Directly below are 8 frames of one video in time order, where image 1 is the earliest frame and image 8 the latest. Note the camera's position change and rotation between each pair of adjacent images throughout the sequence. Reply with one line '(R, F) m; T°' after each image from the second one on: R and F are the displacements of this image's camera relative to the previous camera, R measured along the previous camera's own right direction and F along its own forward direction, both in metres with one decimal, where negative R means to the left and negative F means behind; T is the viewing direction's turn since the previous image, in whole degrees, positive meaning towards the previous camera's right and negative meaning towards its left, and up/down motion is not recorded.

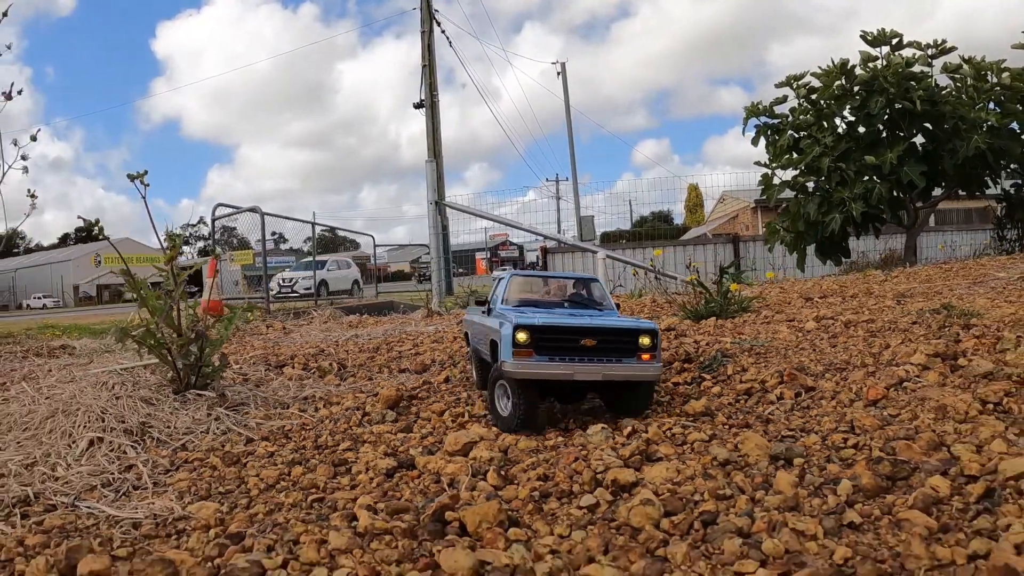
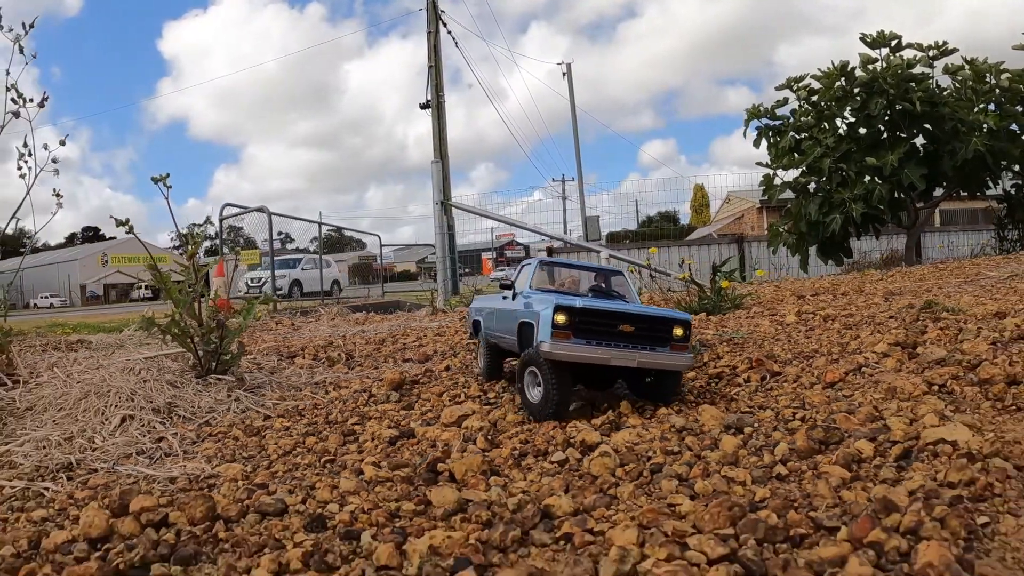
(+0.1, -0.3) m; 0°
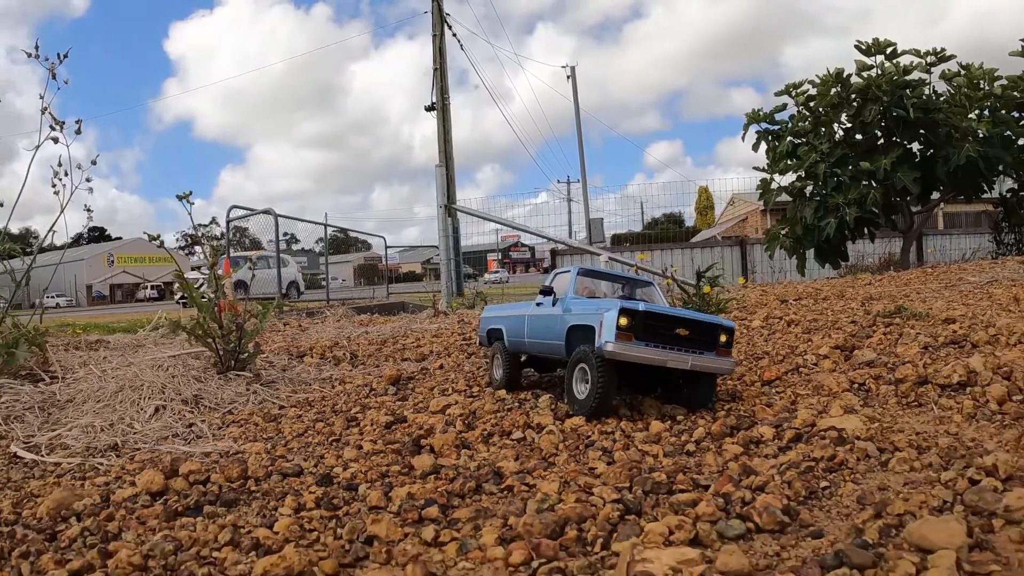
(+0.1, -0.6) m; 0°
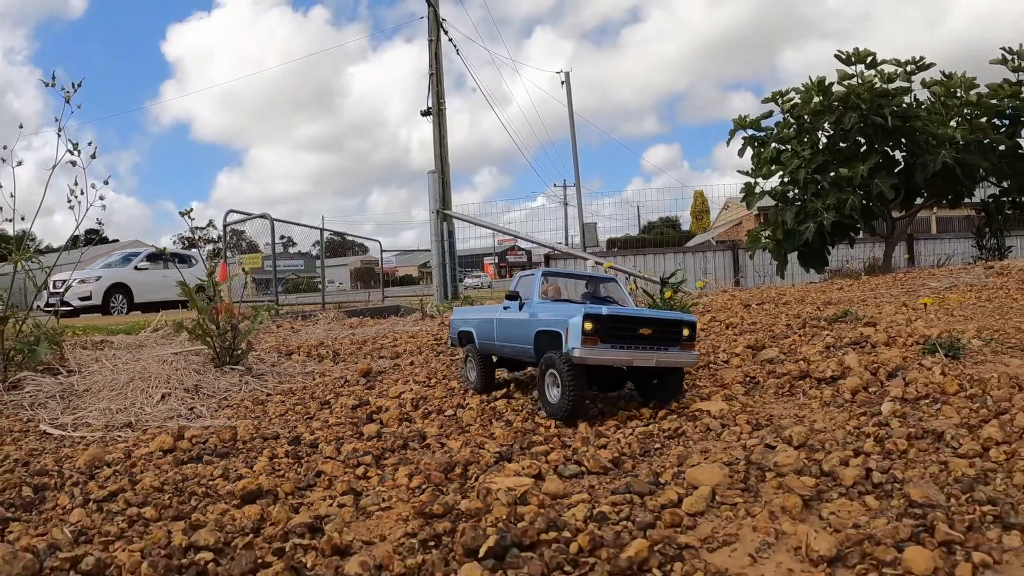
(+0.3, -0.8) m; 0°
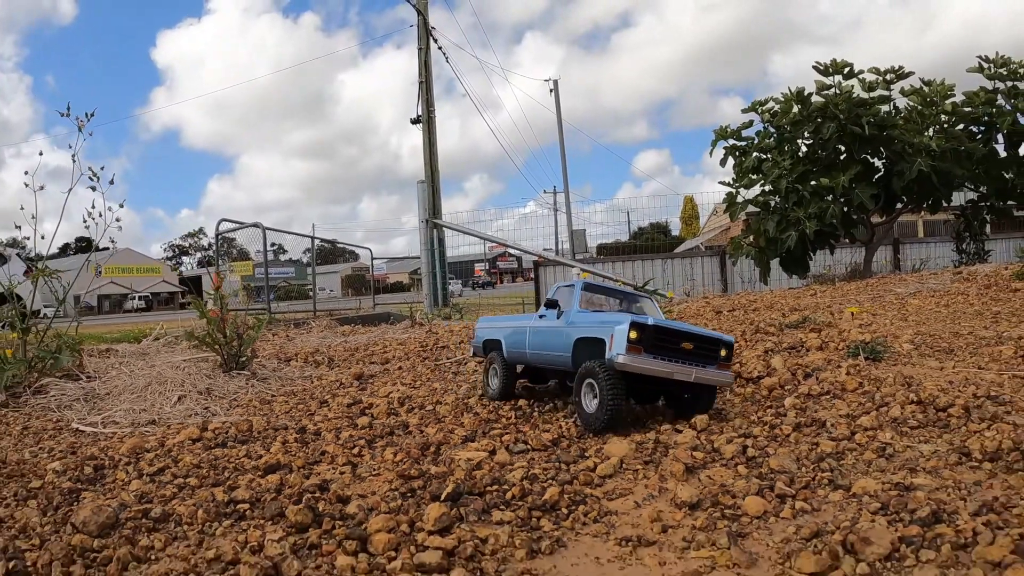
(+0.1, -0.7) m; +1°
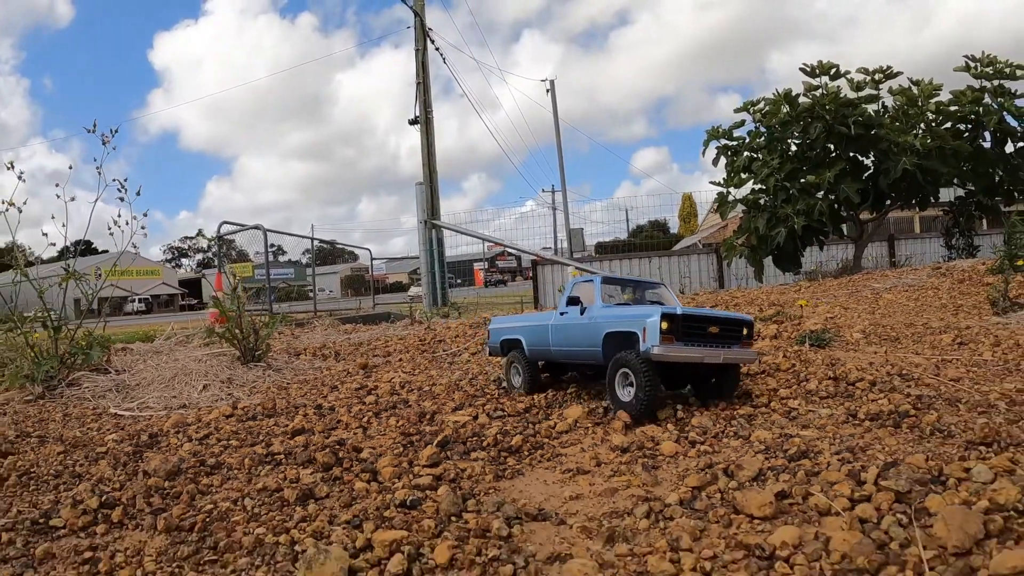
(+0.1, -0.7) m; 0°
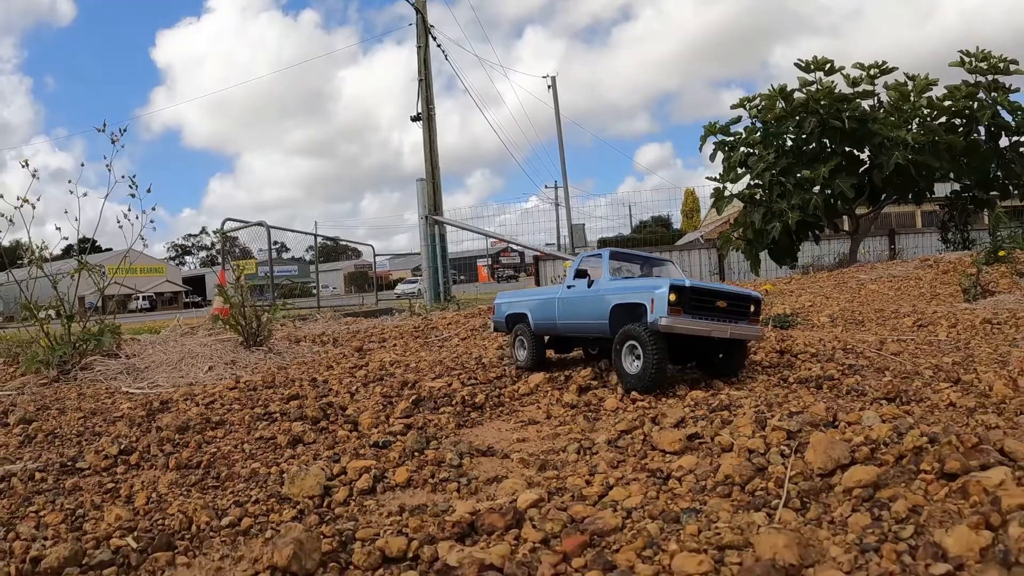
(+0.2, -0.5) m; 0°
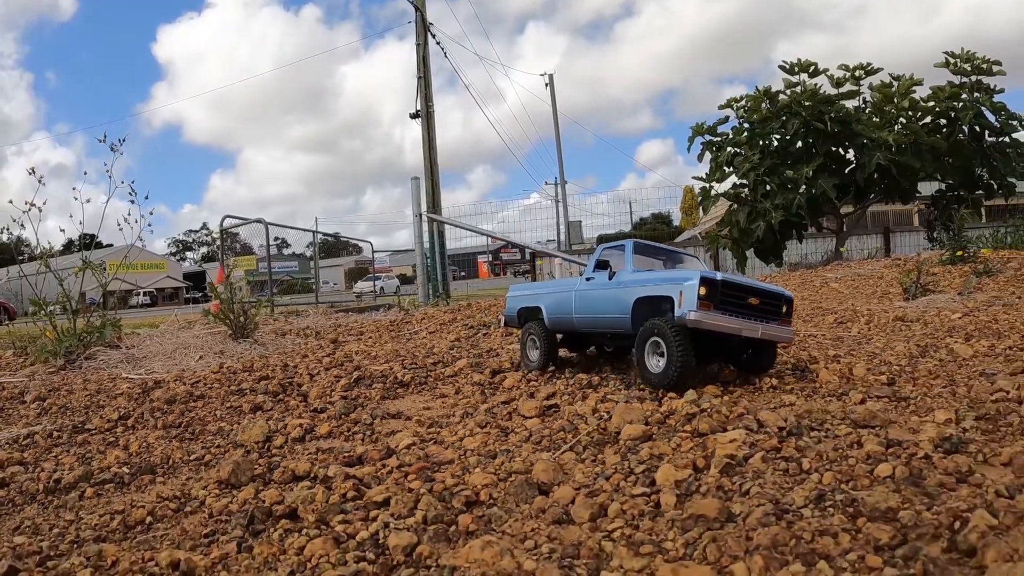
(+0.5, -0.8) m; 0°
